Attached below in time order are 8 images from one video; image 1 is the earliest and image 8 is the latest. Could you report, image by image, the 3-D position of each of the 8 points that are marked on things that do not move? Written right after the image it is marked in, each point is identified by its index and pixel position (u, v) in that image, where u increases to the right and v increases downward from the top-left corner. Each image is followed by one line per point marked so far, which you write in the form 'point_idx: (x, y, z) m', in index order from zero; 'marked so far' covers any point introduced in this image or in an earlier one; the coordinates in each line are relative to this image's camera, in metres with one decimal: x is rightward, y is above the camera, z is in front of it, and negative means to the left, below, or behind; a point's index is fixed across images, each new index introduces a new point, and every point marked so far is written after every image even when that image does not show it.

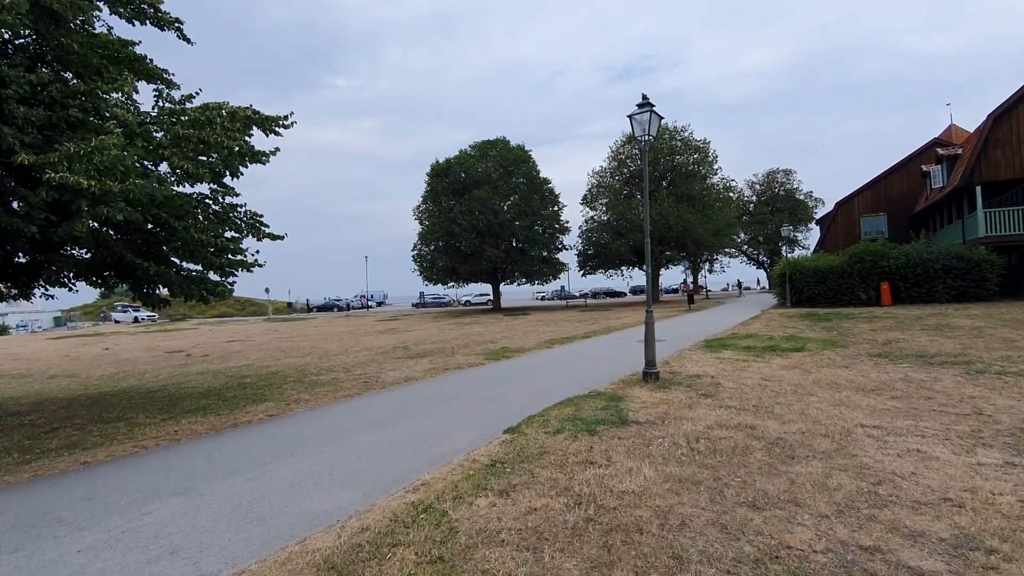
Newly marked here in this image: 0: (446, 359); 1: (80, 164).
0: (-1.8, -2.0, +14.4) m
1: (-5.2, +1.5, +6.3) m
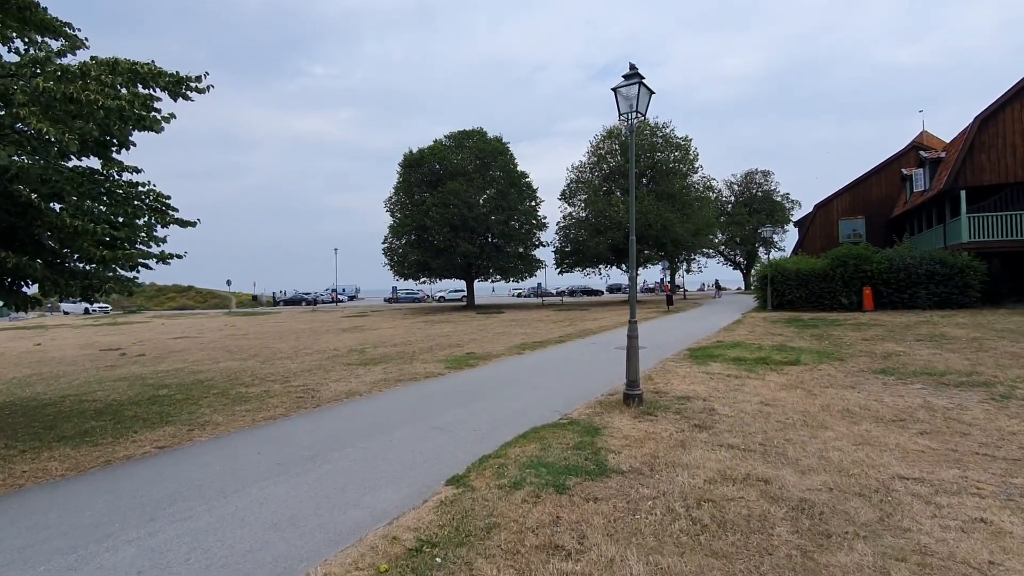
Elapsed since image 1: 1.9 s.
0: (-2.7, -1.9, +12.8) m
1: (-5.7, +1.5, +4.6) m
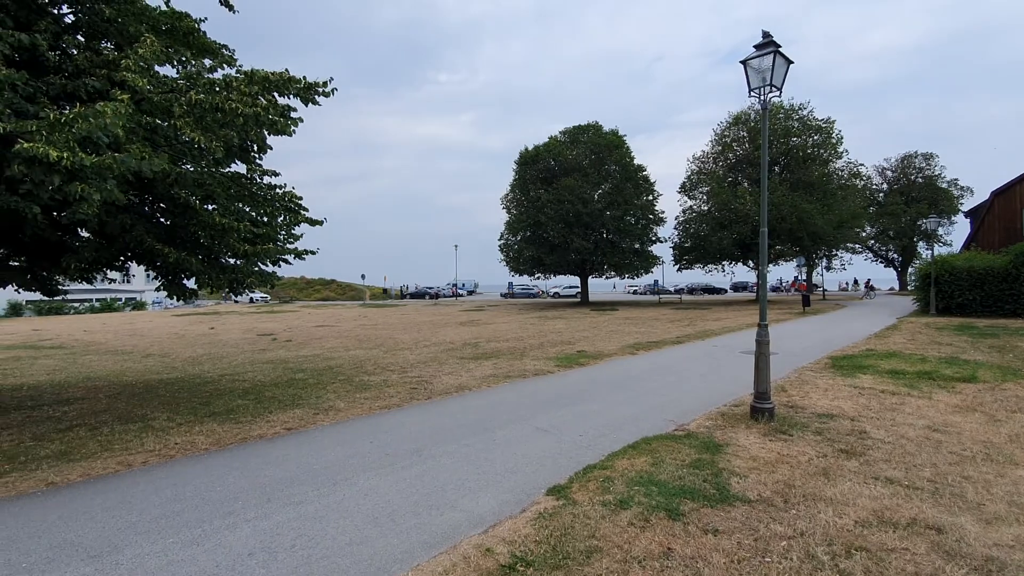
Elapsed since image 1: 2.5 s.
0: (0.0, -1.8, +12.8) m
1: (-4.7, +1.6, +5.4) m
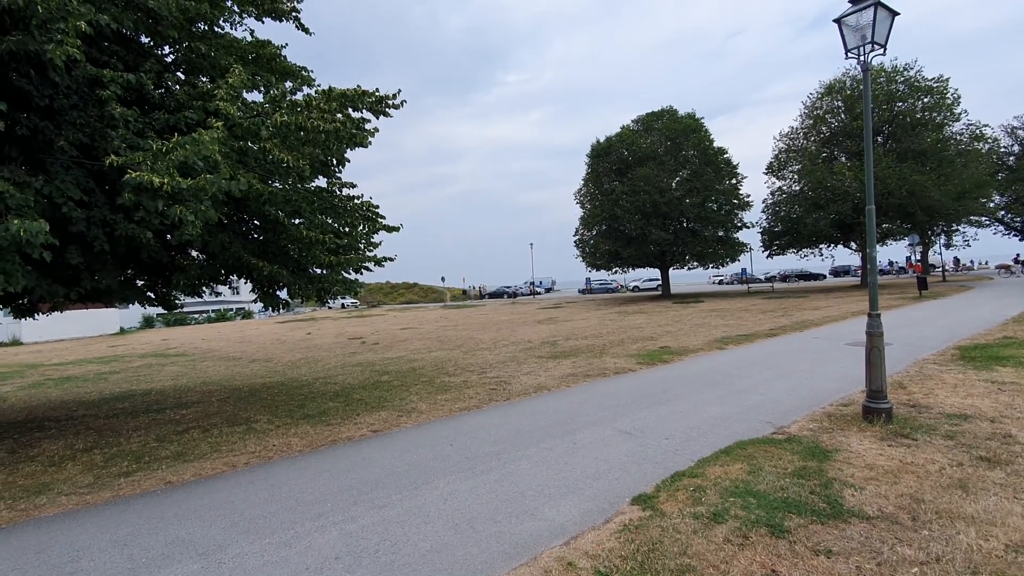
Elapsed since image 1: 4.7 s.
0: (+2.0, -1.7, +12.5) m
1: (-3.9, +1.4, +5.9) m
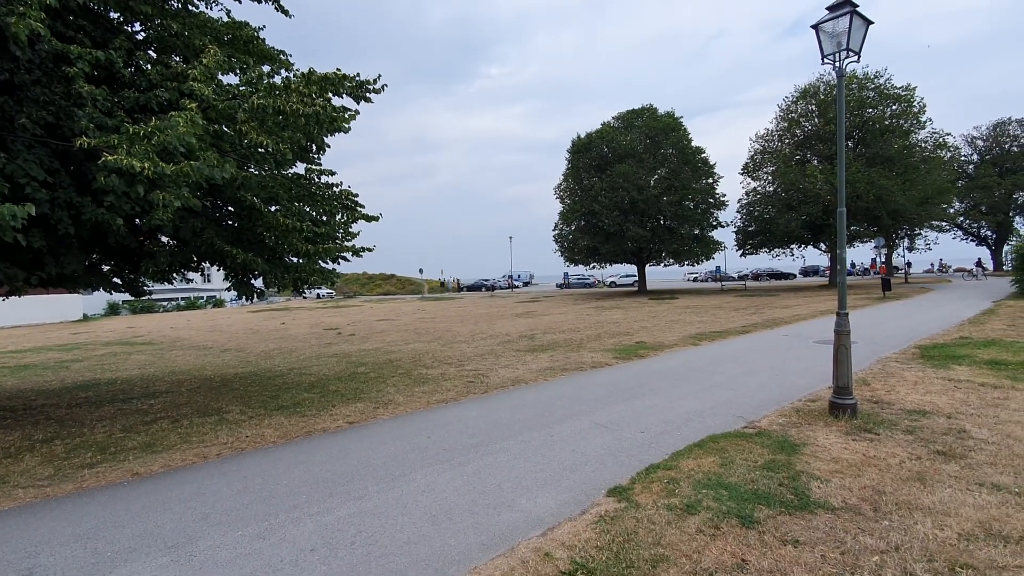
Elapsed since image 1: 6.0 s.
0: (+1.4, -1.6, +12.6) m
1: (-4.1, +1.6, +5.7) m
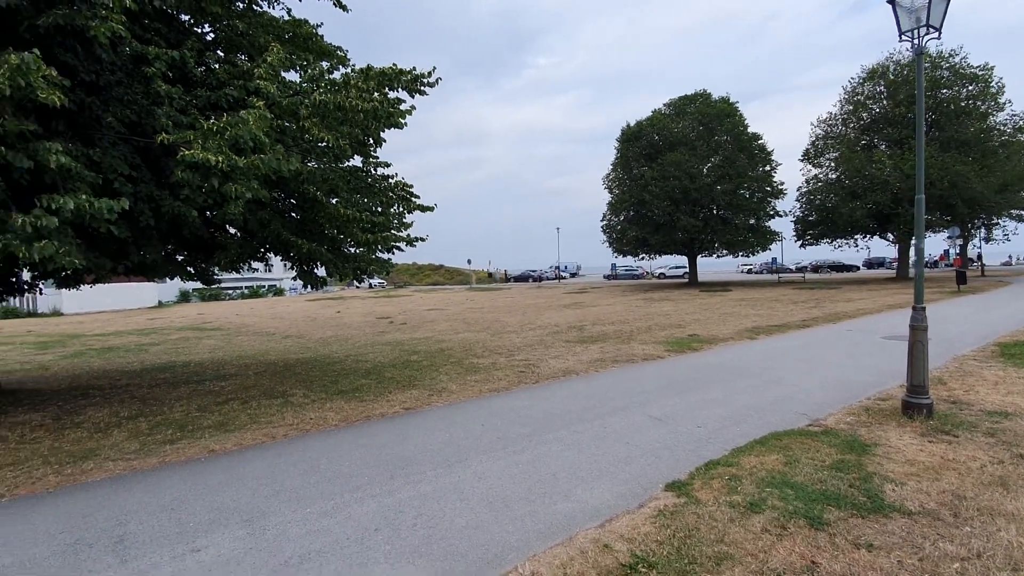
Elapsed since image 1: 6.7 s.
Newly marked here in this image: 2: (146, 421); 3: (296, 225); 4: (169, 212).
0: (+2.6, -1.4, +12.5) m
1: (-3.5, +1.7, +6.0) m
2: (-5.1, -1.9, +7.3) m
3: (-3.3, +1.0, +8.0) m
4: (-4.3, +1.0, +6.5) m
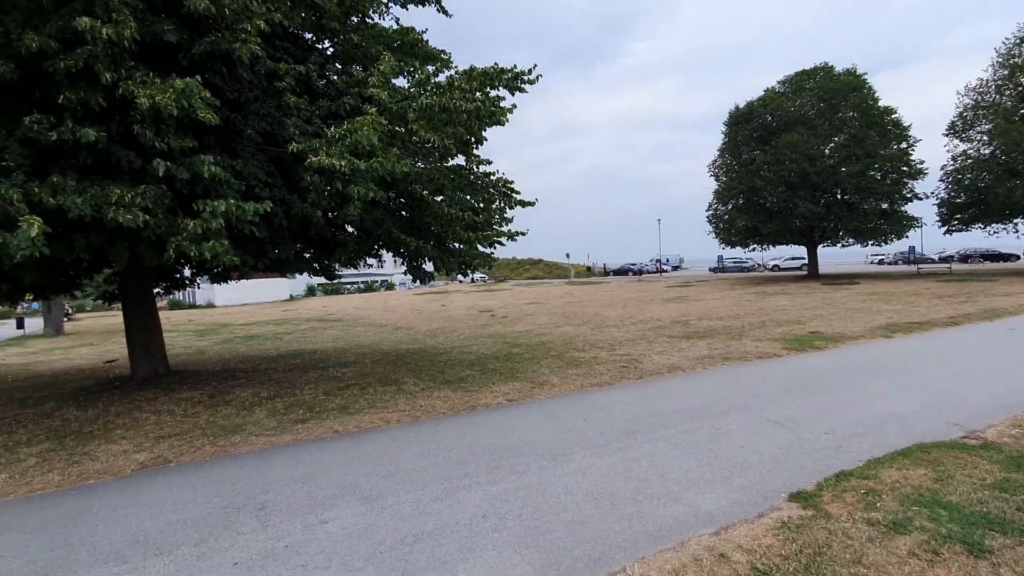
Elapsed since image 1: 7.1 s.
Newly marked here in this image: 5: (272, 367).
0: (+5.0, -1.3, +11.7) m
1: (-2.3, +1.8, +6.5) m
2: (-3.6, -1.8, +8.1) m
3: (-1.7, +1.1, +8.4) m
4: (-3.0, +1.0, +7.2) m
5: (-5.5, -1.8, +11.7) m
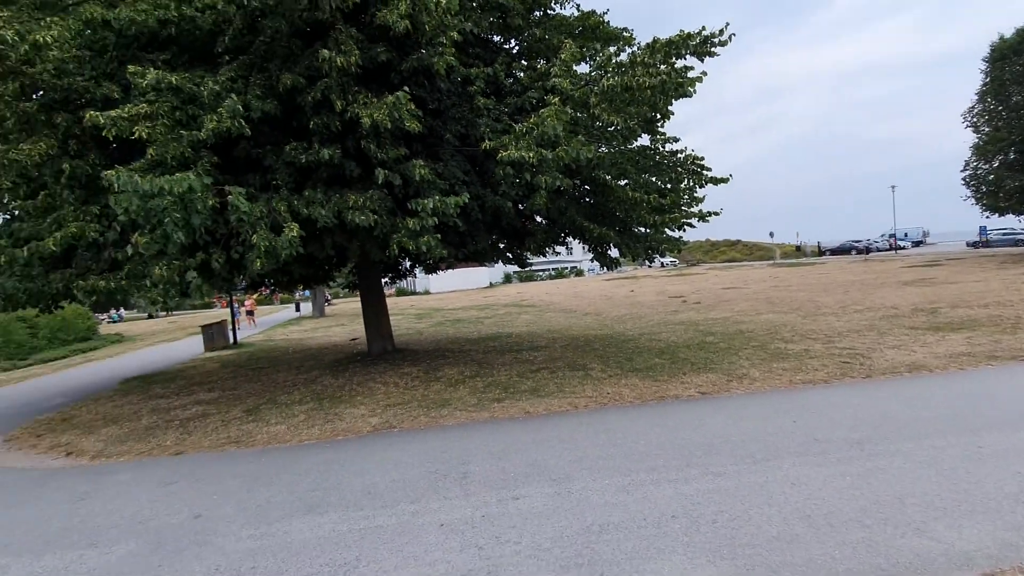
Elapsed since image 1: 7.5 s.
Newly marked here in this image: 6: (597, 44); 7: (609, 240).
0: (+8.8, -0.9, +9.2) m
1: (+0.1, +1.9, +6.8) m
2: (-0.6, -1.6, +8.8) m
3: (+1.3, +1.3, +8.4) m
4: (-0.3, +1.2, +7.6) m
5: (-1.0, -1.5, +12.8) m
6: (+1.6, +4.5, +9.4) m
7: (+1.5, +0.8, +8.2) m
